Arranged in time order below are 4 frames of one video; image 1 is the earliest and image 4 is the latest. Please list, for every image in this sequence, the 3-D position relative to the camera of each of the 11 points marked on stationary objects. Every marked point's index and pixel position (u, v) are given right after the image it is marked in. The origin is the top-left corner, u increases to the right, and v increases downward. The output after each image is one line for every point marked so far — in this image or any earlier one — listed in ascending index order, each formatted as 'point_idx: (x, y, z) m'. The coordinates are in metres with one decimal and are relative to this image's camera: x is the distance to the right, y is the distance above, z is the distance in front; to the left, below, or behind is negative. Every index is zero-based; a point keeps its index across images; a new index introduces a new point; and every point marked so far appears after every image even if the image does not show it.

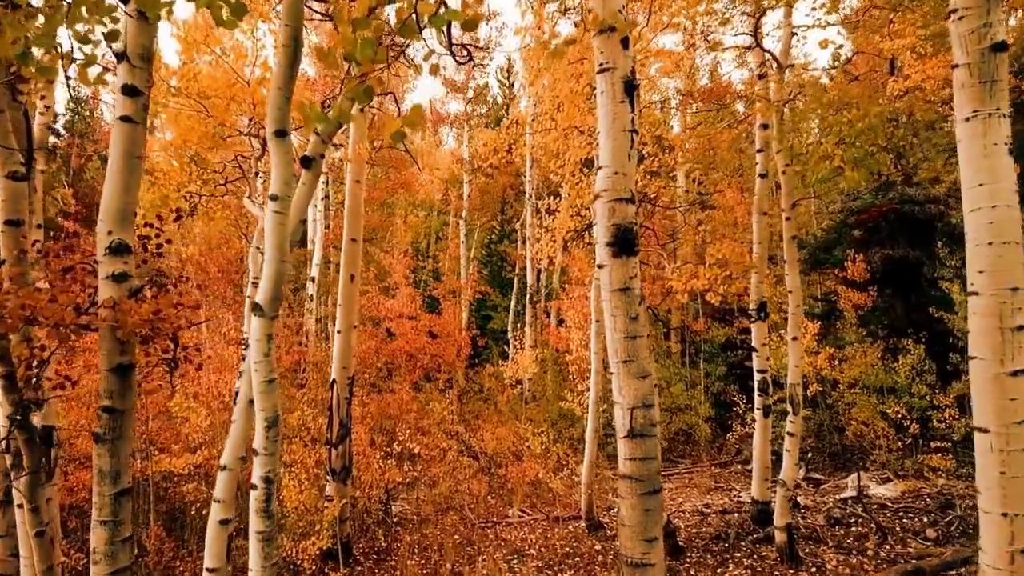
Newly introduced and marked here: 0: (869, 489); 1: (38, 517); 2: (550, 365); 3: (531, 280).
0: (+4.4, -2.5, +10.5) m
1: (-2.0, -1.0, +3.7) m
2: (+0.7, -1.4, +15.5) m
3: (+0.4, +0.1, +17.0) m
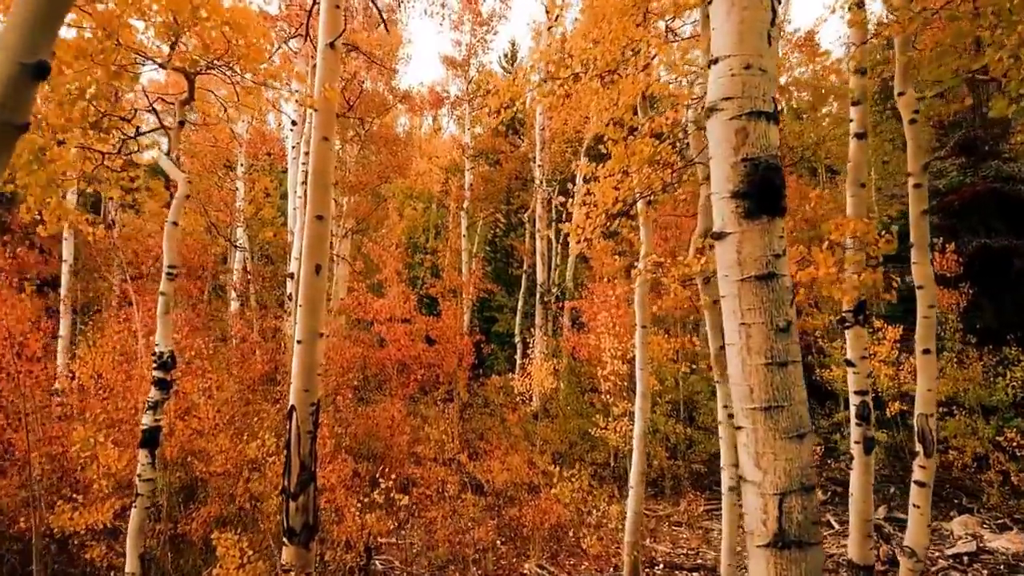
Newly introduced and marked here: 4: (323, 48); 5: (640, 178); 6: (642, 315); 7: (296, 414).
0: (+4.6, -2.4, +8.2) m
1: (-1.9, -0.9, +1.4) m
2: (+0.9, -1.4, +13.2) m
3: (+0.5, +0.2, +14.7) m
4: (-1.5, +1.9, +6.6) m
5: (+0.9, +0.8, +6.2) m
6: (+1.2, -0.2, +7.7) m
7: (-1.6, -0.9, +6.3) m
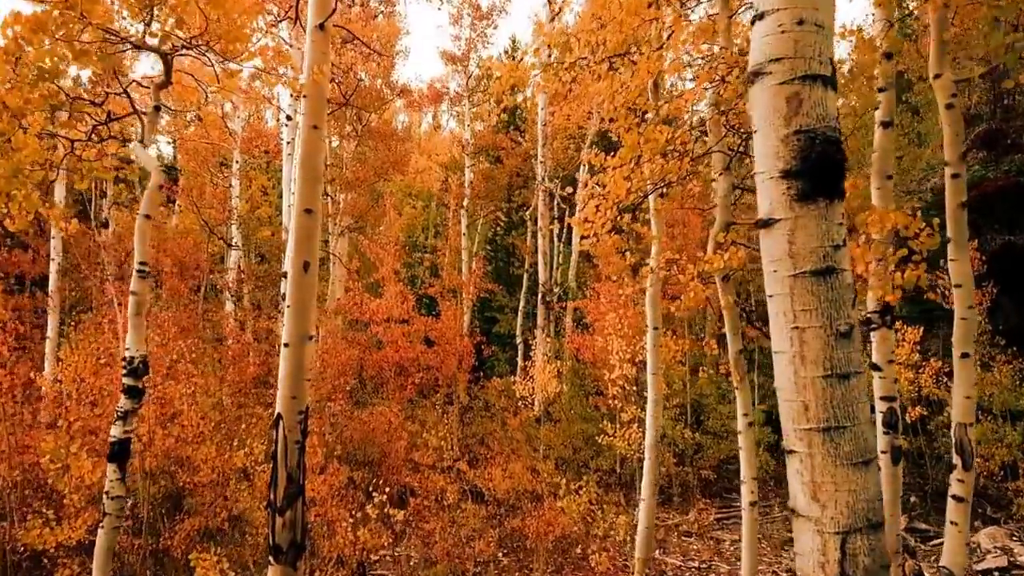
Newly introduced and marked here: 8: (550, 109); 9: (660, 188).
0: (+4.6, -2.4, +7.7) m
1: (-1.9, -0.9, +0.9) m
2: (+0.9, -1.4, +12.8) m
3: (+0.6, +0.2, +14.3) m
4: (-1.5, +1.9, +6.2) m
5: (+0.9, +0.8, +5.8) m
6: (+1.2, -0.2, +7.2) m
7: (-1.6, -0.9, +5.9) m
8: (+0.7, +3.3, +15.8) m
9: (+1.1, +0.7, +6.3) m
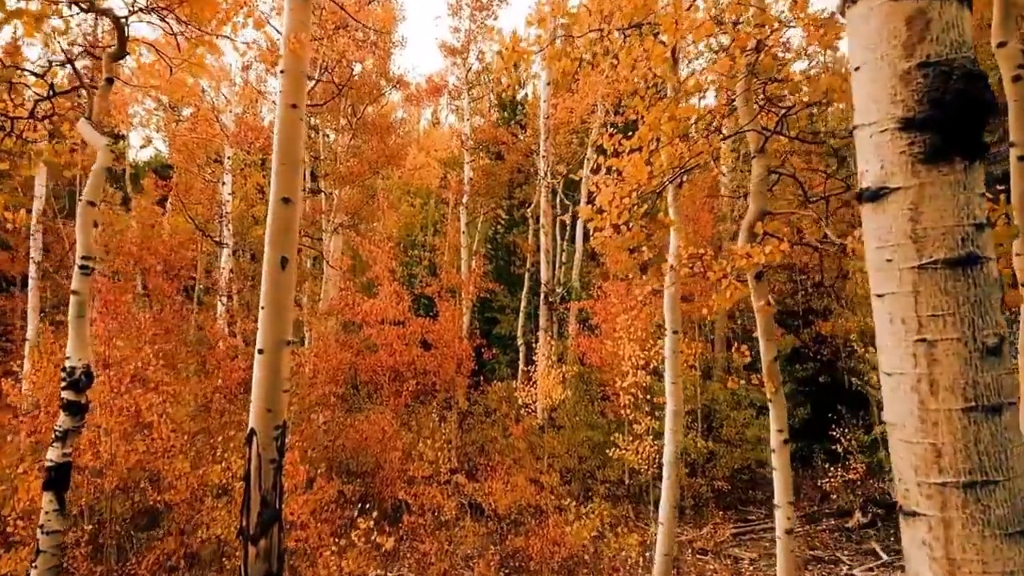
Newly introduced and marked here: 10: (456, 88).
0: (+4.6, -2.4, +7.1) m
1: (-1.8, -0.9, +0.3) m
2: (+0.9, -1.4, +12.1) m
3: (+0.6, +0.2, +13.6) m
4: (-1.4, +1.9, +5.5) m
5: (+1.0, +0.8, +5.1) m
6: (+1.2, -0.2, +6.5) m
7: (-1.6, -0.9, +5.2) m
8: (+0.7, +3.3, +15.2) m
9: (+1.1, +0.7, +5.6) m
10: (-1.2, +4.3, +18.2) m
